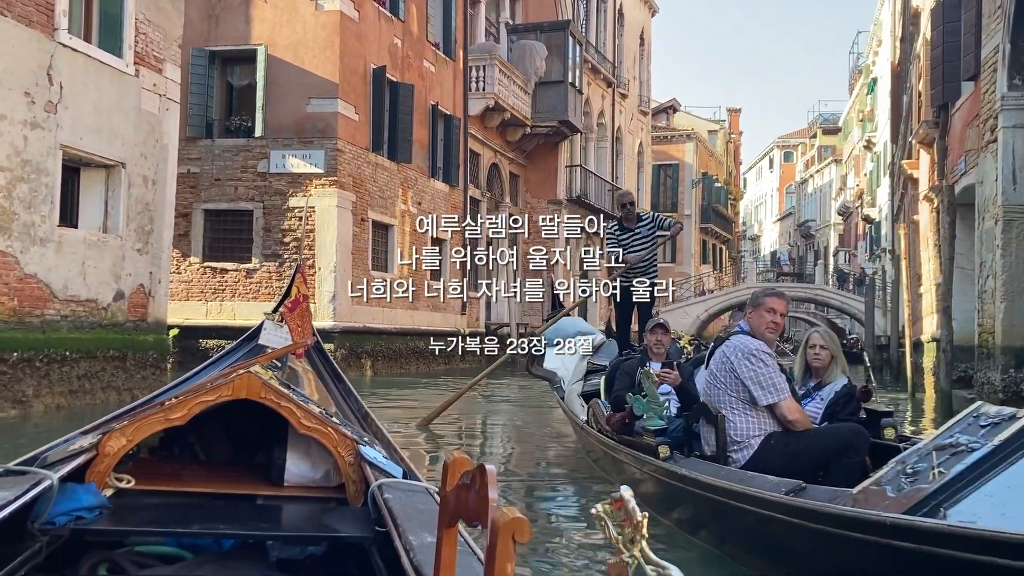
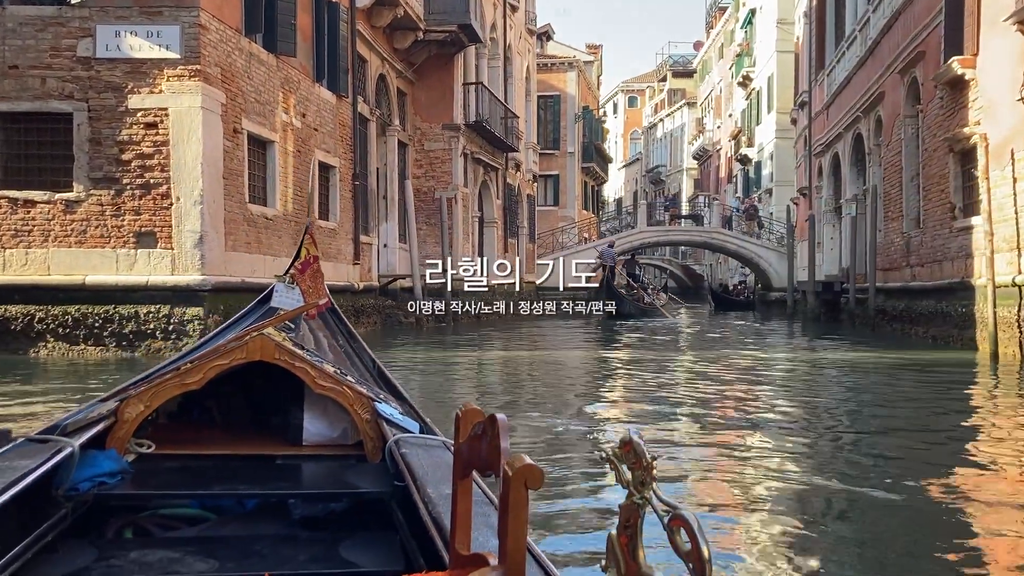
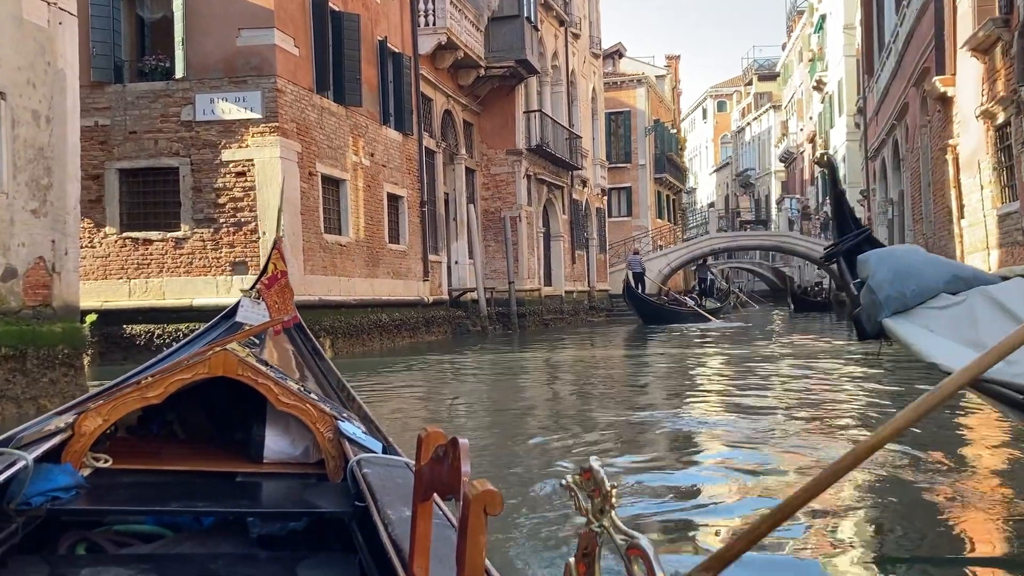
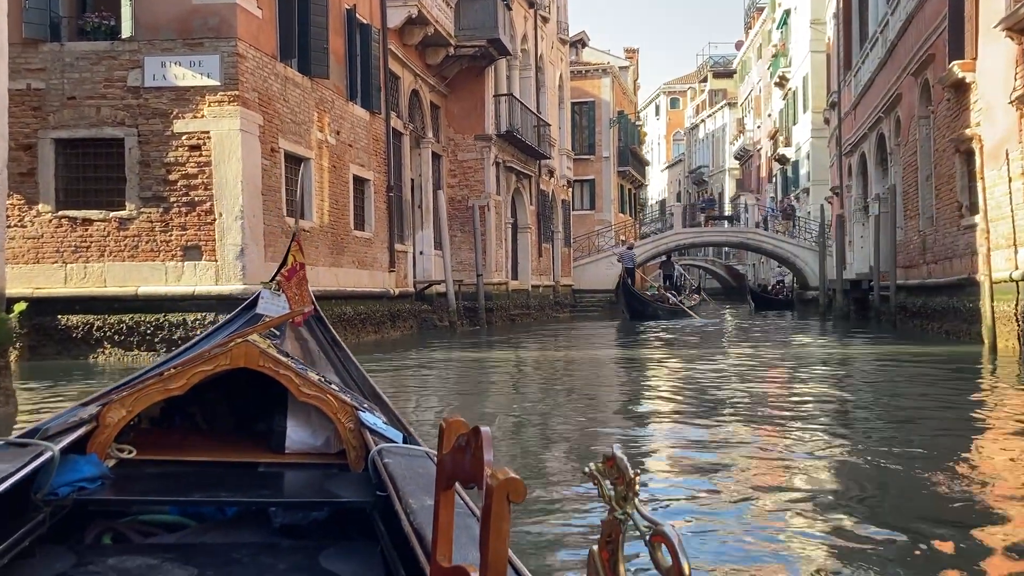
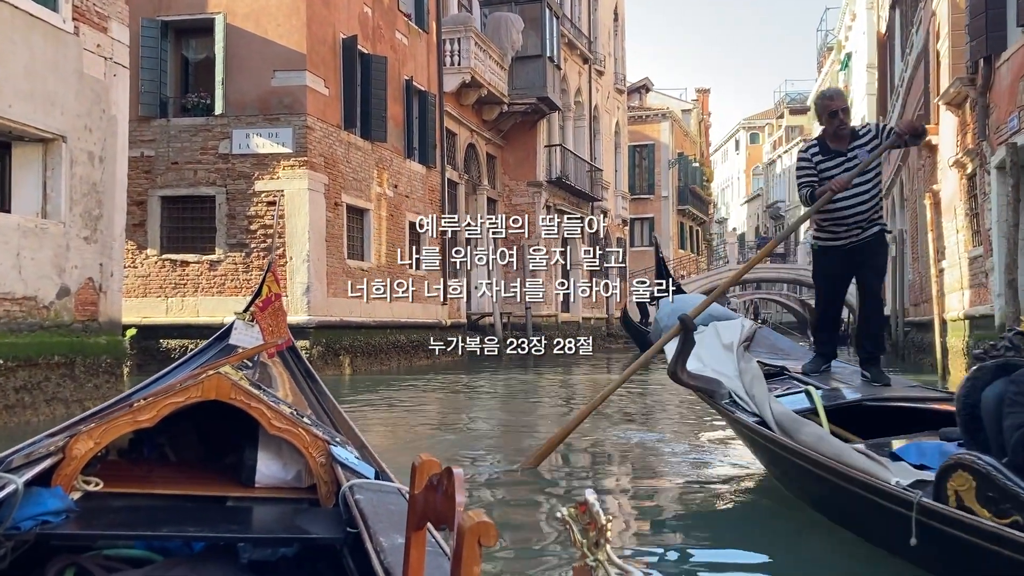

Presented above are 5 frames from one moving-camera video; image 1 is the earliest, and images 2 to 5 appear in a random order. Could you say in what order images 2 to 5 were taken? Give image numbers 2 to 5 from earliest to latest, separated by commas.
5, 3, 4, 2
